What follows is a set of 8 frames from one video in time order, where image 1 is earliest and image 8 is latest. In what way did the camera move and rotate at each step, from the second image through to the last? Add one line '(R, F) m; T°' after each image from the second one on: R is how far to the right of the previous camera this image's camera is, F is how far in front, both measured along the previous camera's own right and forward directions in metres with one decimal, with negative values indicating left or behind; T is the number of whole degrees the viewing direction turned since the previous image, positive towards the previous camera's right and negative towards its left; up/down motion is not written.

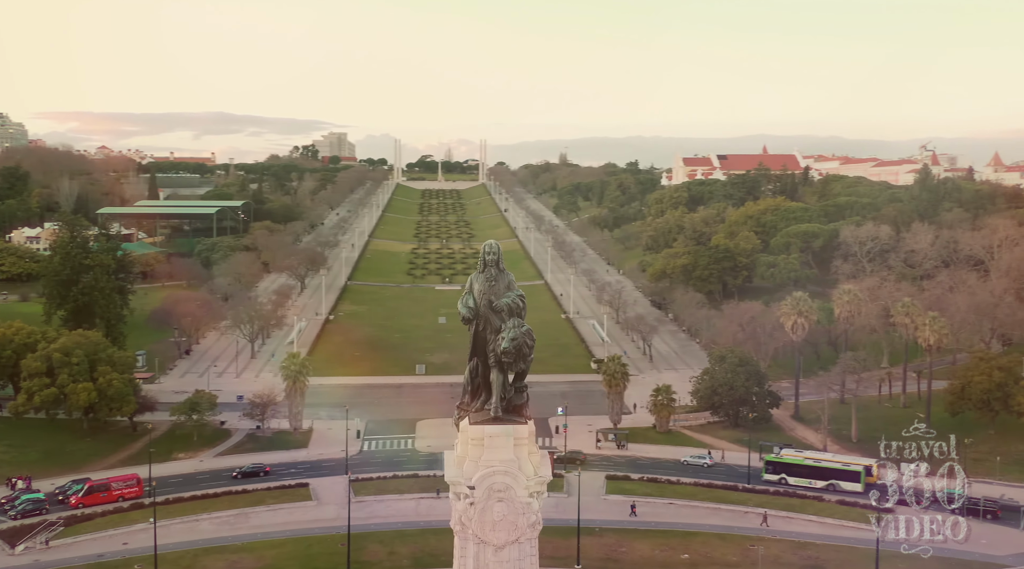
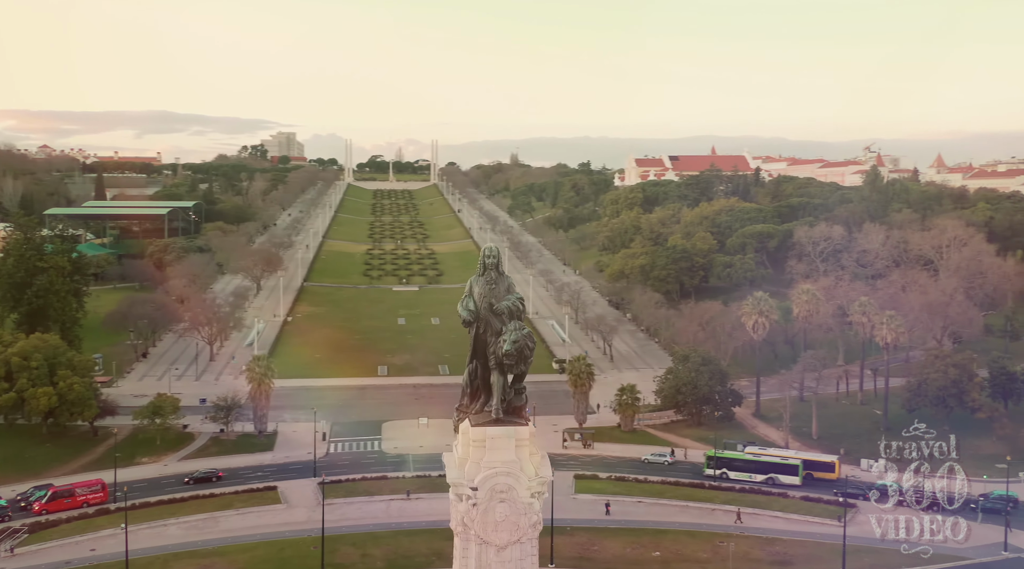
(-0.9, -0.2) m; +3°
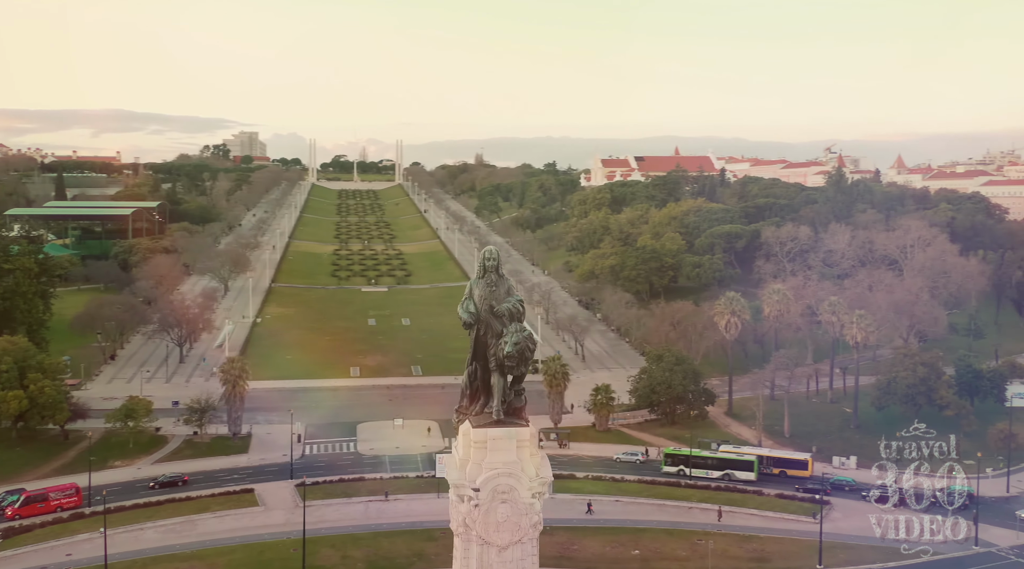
(-0.6, -0.2) m; +2°
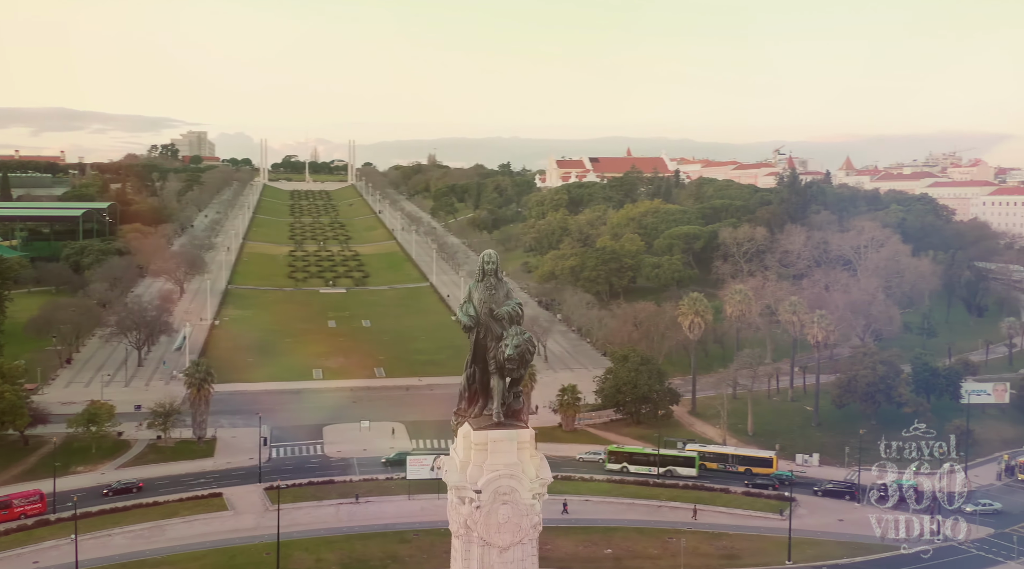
(-0.9, -0.2) m; +3°
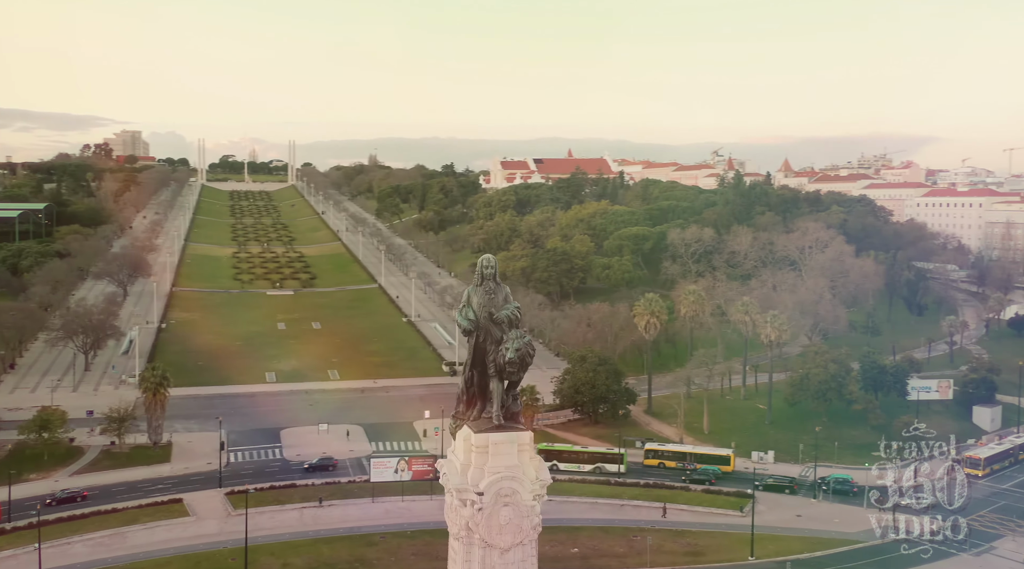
(-1.1, -0.2) m; +3°
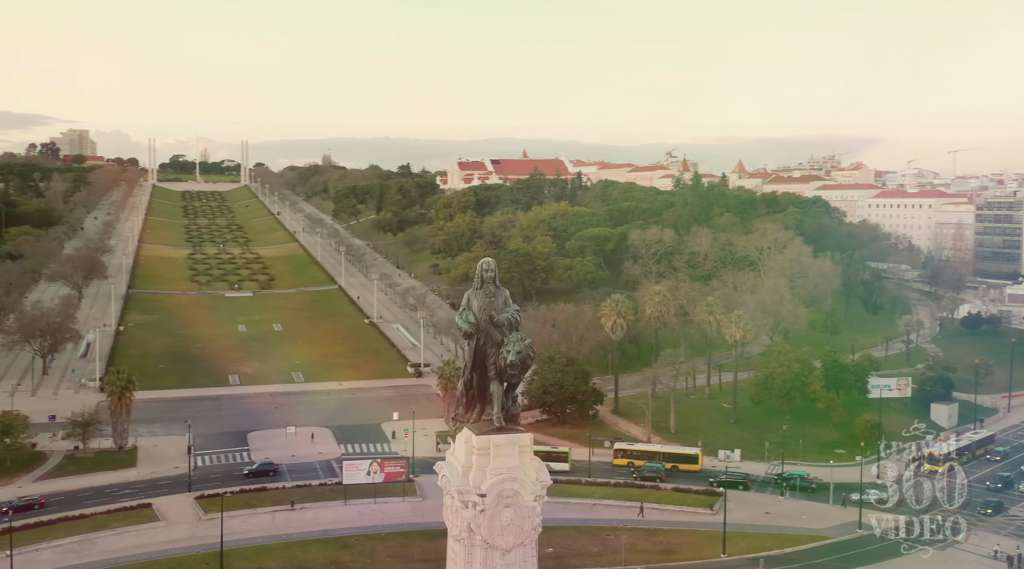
(-0.9, -0.1) m; +3°
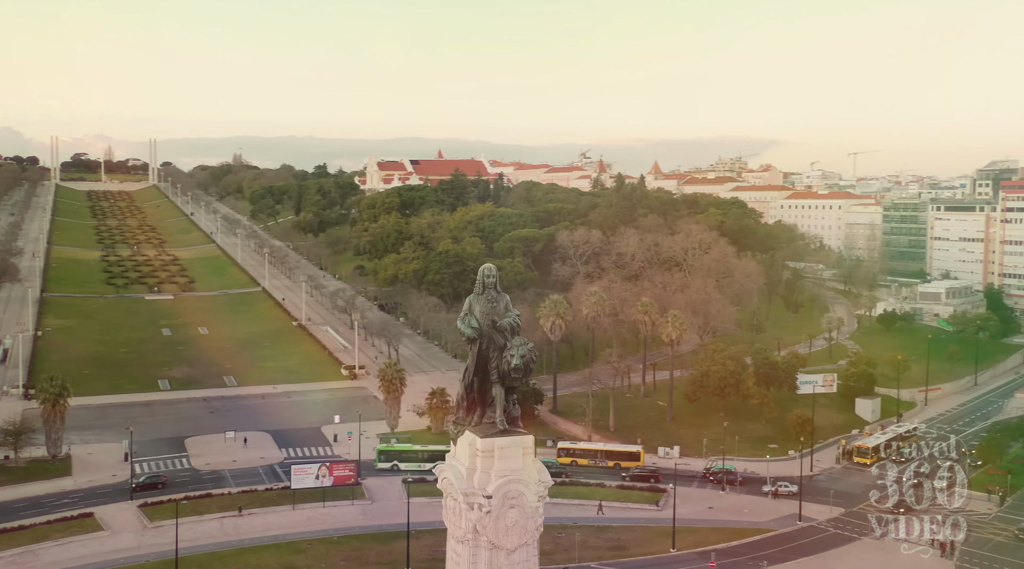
(-1.7, -0.2) m; +5°
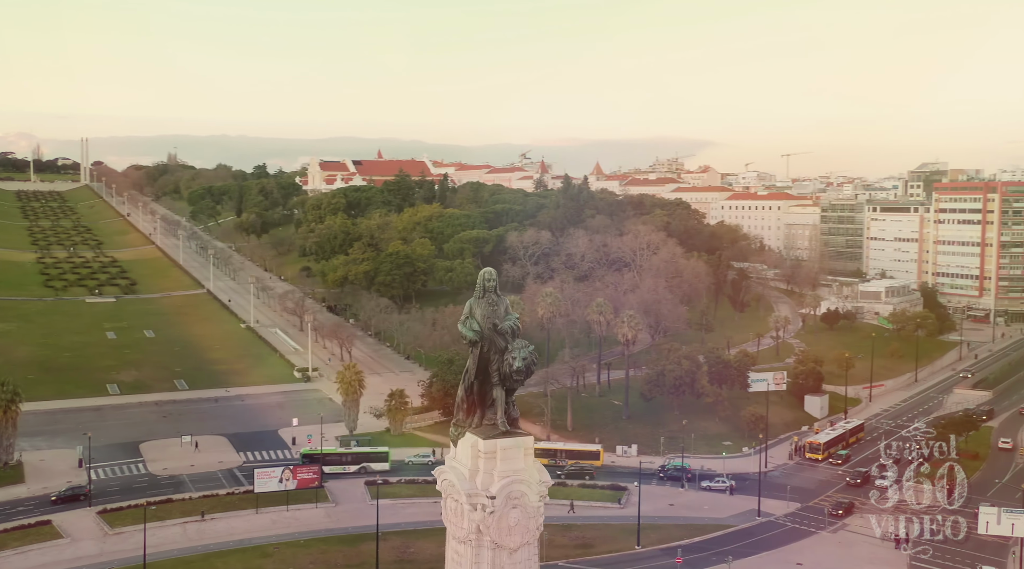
(-1.2, -0.2) m; +3°
